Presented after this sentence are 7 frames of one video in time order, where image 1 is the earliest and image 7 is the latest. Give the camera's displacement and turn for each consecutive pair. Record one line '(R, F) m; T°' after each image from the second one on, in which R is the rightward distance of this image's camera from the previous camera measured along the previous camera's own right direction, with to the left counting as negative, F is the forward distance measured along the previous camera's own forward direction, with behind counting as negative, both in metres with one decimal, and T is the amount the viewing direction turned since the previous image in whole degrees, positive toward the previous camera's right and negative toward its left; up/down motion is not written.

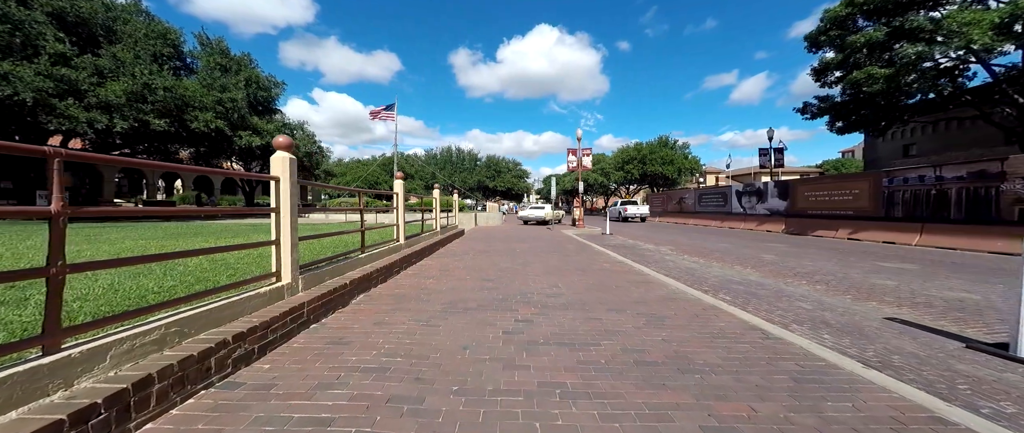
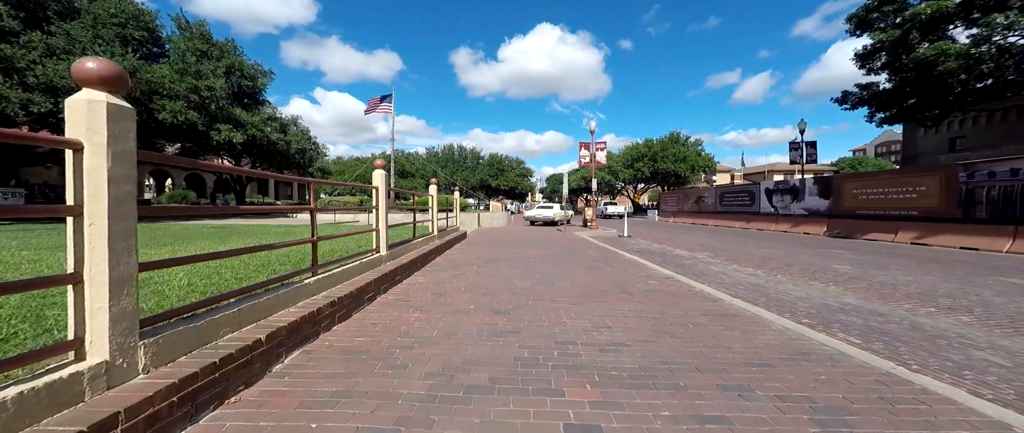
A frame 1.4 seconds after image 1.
(-0.3, +2.2) m; 0°
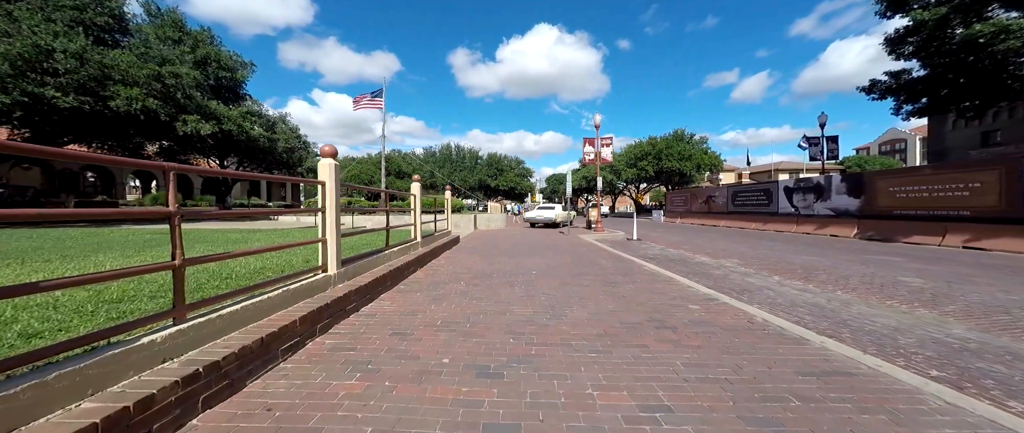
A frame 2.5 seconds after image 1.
(0.0, +1.7) m; 0°
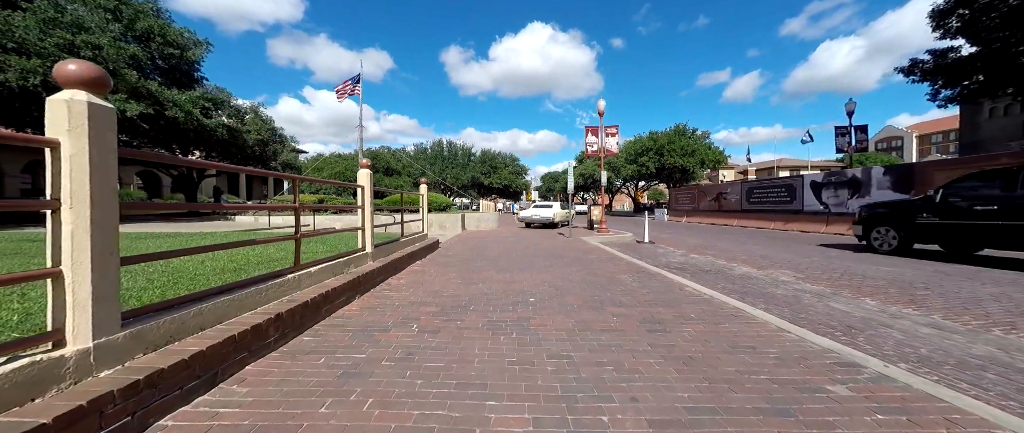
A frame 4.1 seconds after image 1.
(+0.1, +2.5) m; +1°
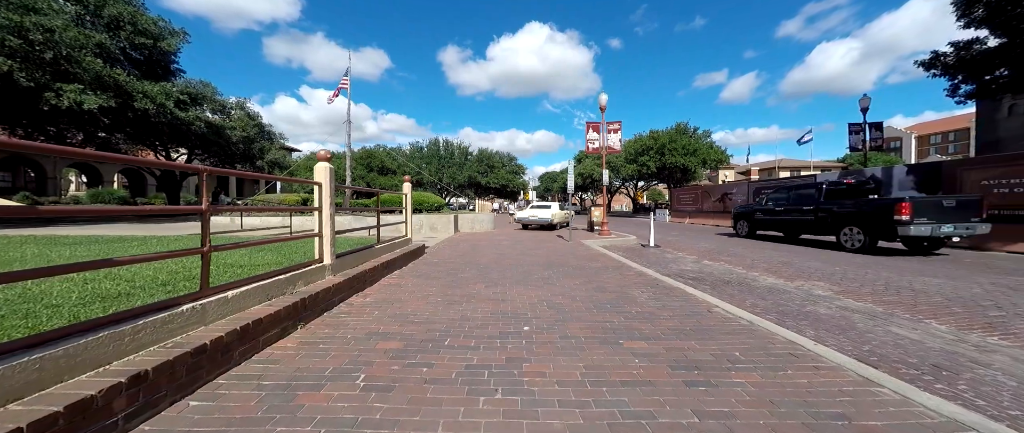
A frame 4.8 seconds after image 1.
(+0.1, +1.1) m; 0°
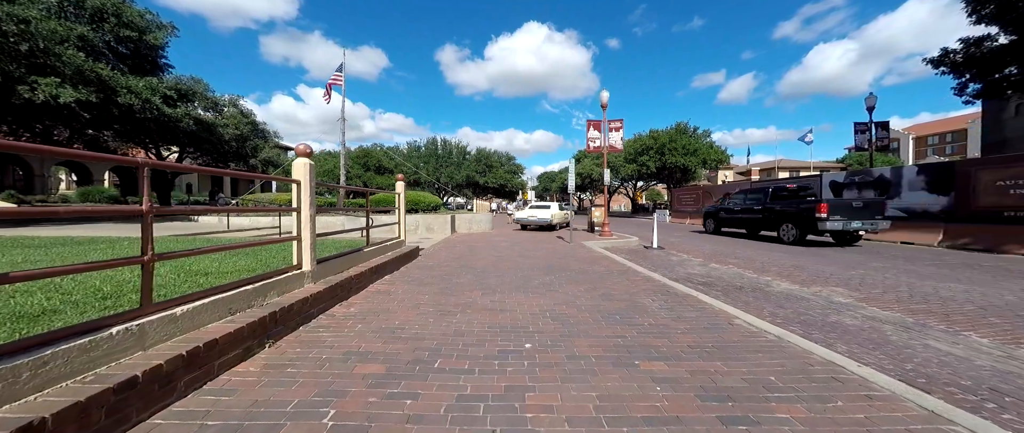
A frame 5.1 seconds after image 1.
(0.0, +0.5) m; 0°
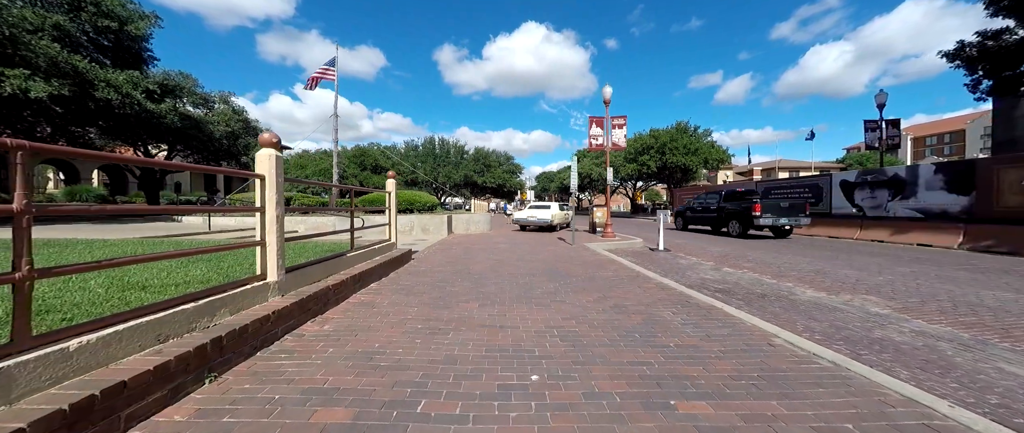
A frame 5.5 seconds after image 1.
(0.0, +0.7) m; 0°
